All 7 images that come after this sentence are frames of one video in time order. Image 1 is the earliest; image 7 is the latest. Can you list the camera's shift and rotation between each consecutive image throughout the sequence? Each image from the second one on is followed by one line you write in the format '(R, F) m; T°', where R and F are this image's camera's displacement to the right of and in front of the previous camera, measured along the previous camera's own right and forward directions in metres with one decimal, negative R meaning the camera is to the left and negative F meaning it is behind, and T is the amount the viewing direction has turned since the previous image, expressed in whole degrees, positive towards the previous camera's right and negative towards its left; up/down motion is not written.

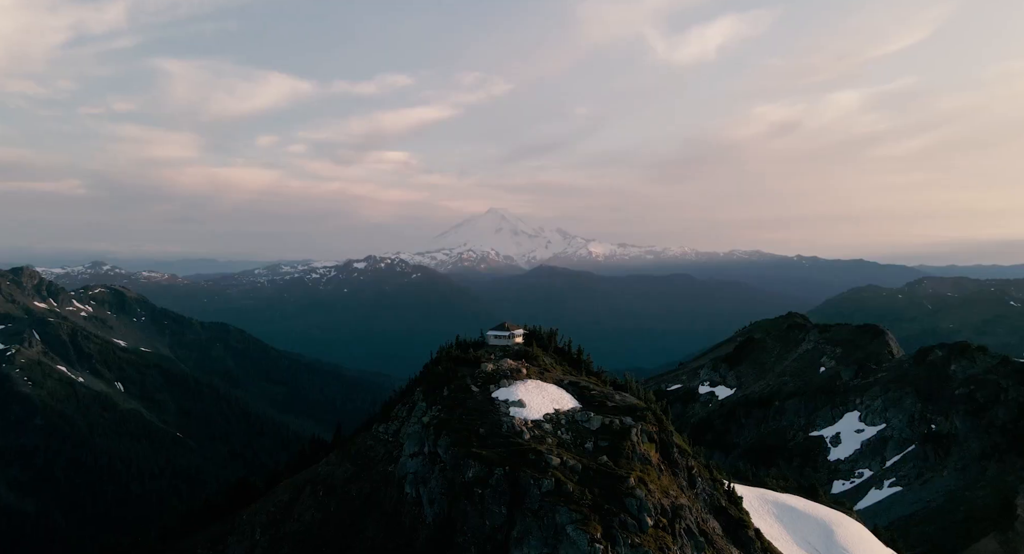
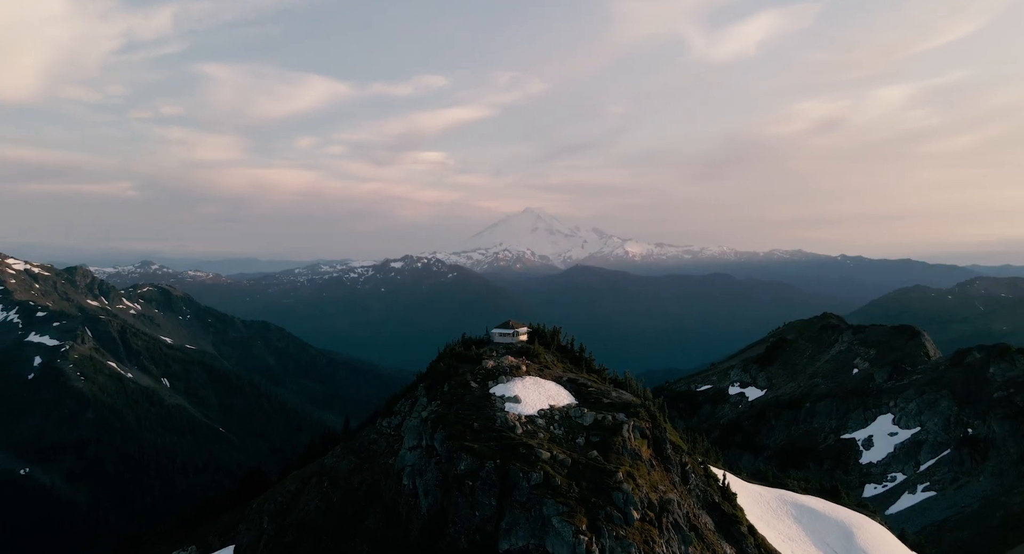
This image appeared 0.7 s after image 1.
(+4.6, -1.9) m; -3°
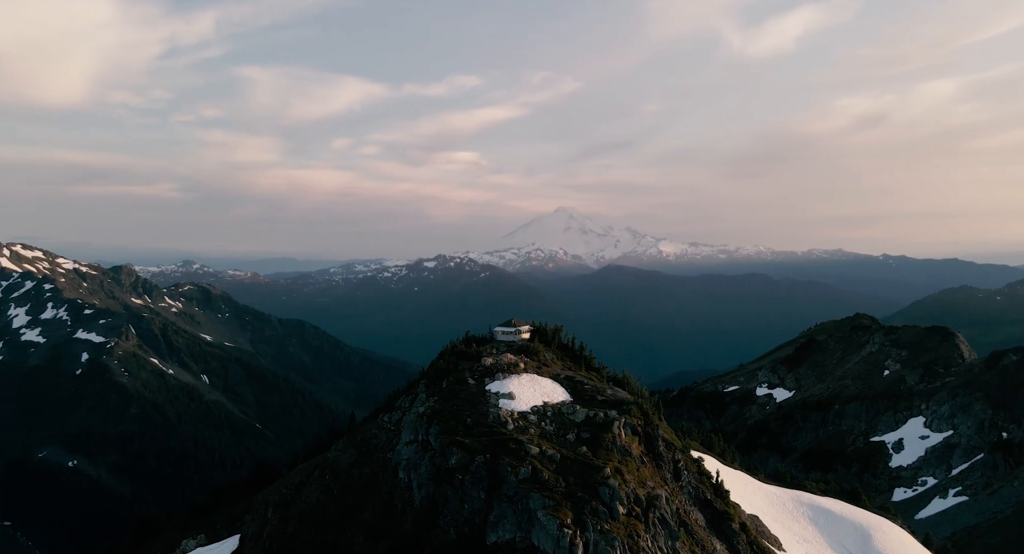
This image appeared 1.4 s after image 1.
(+4.5, -1.4) m; -3°
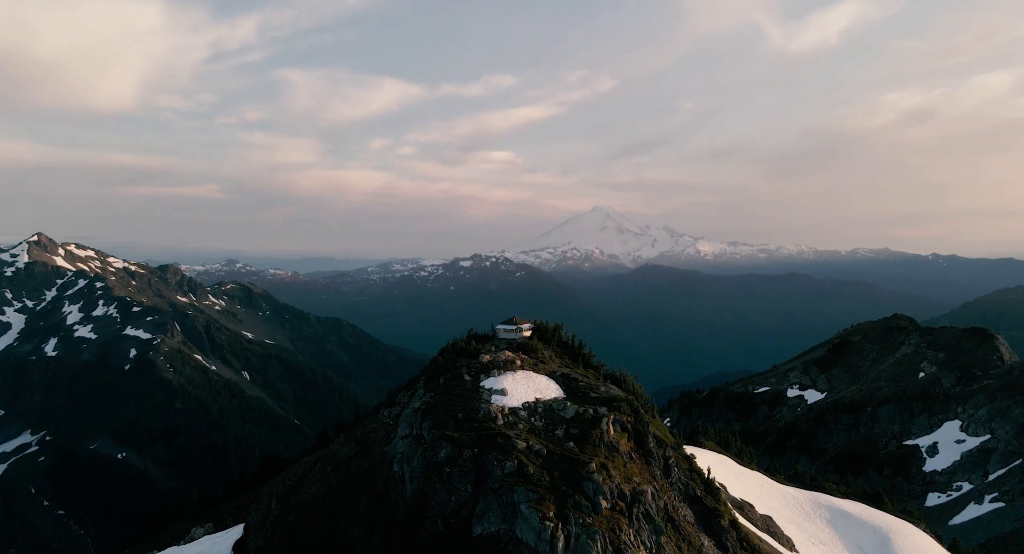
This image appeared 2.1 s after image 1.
(+5.2, -1.3) m; -3°
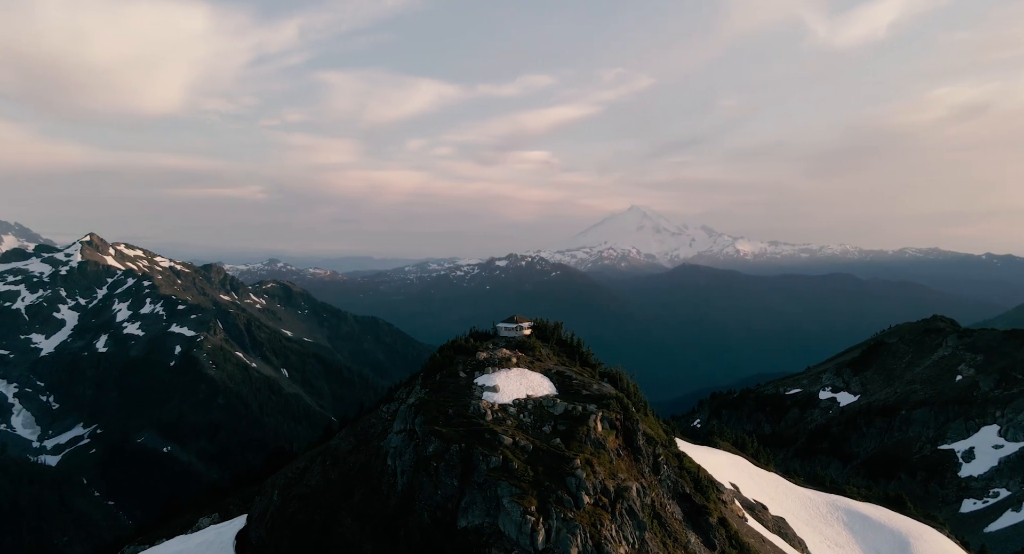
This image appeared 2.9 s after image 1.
(+5.4, -0.9) m; -3°
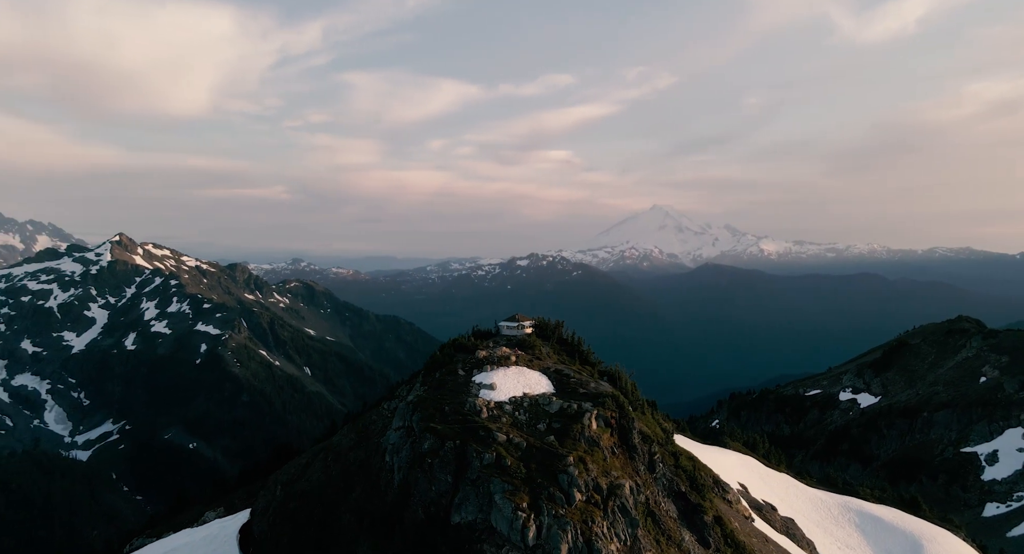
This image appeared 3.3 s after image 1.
(+3.0, -0.3) m; -2°
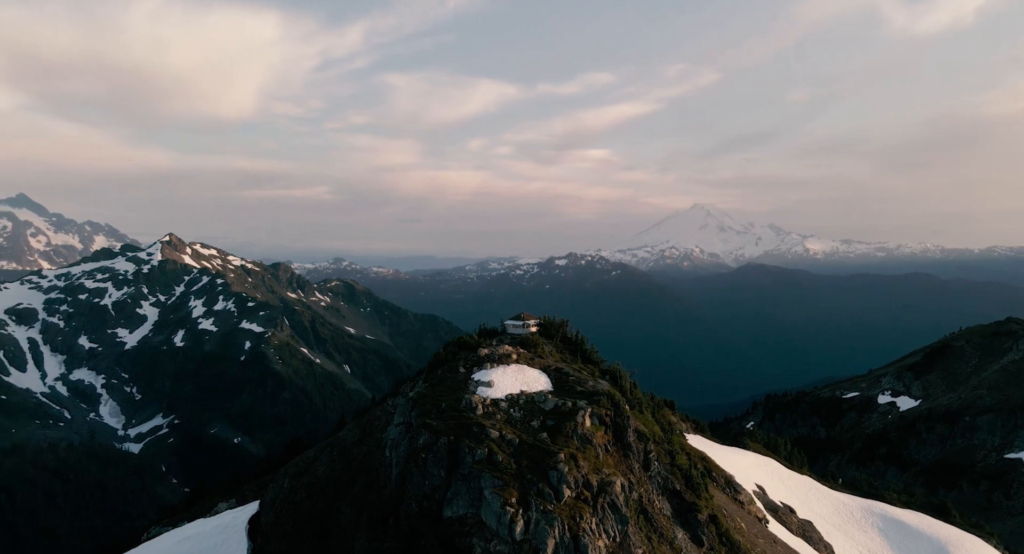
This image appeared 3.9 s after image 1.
(+5.0, -0.3) m; -3°
